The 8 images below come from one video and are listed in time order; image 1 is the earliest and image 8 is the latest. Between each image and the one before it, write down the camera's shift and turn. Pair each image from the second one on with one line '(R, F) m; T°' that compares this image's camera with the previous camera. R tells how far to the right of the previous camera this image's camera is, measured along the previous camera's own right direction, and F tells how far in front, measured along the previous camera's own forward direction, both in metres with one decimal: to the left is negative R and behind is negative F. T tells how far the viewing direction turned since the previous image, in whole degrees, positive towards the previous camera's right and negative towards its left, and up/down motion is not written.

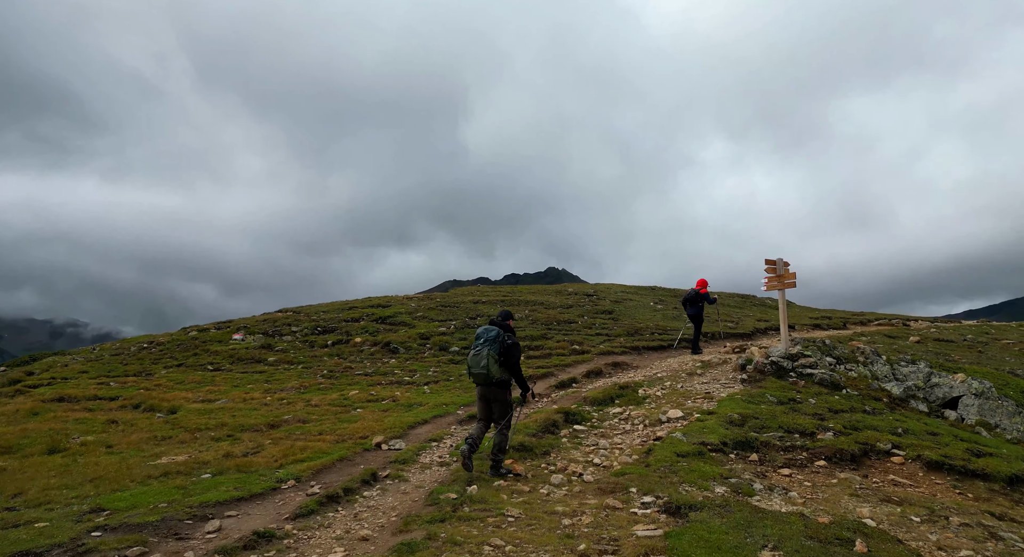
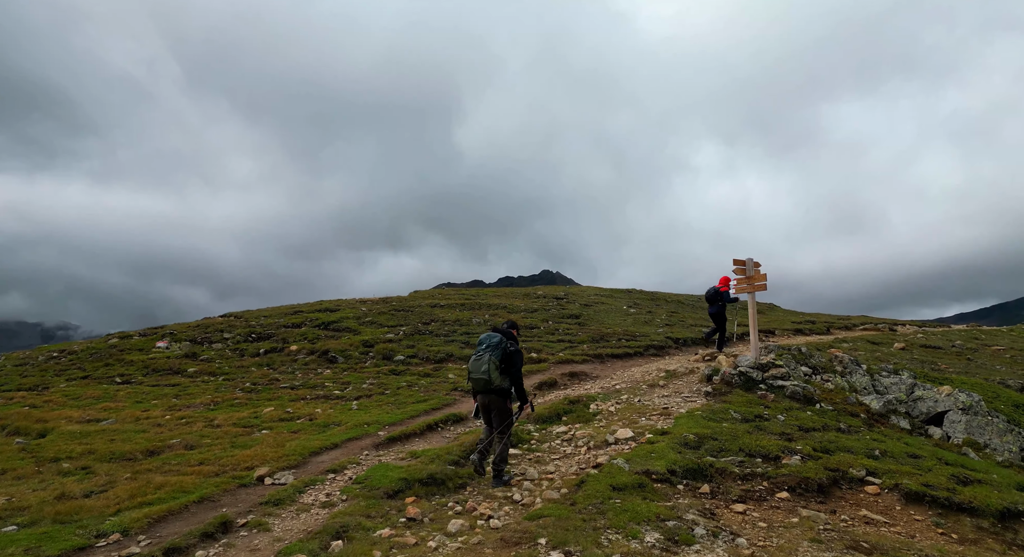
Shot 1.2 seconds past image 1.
(+2.0, +2.4) m; +1°
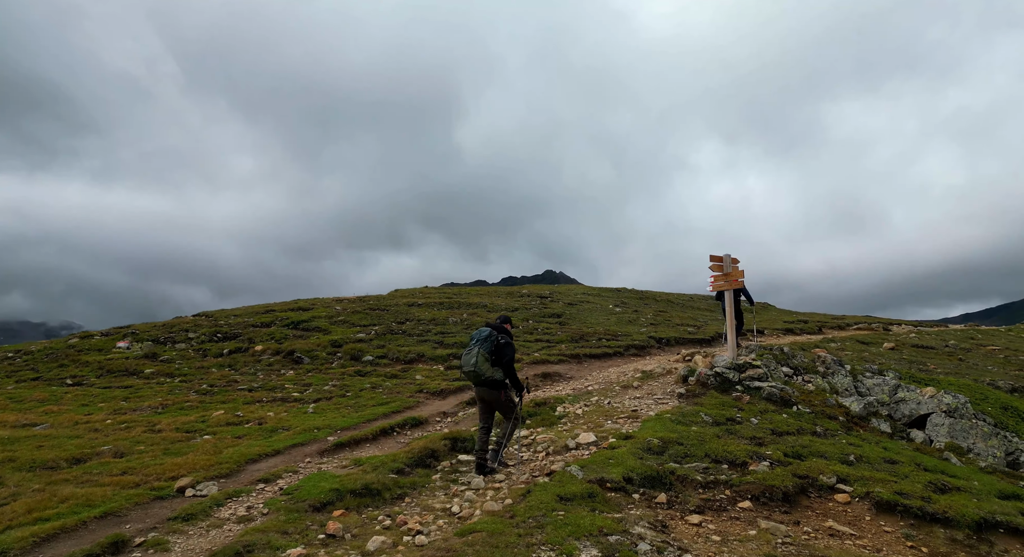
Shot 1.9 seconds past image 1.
(+1.4, +0.9) m; 0°
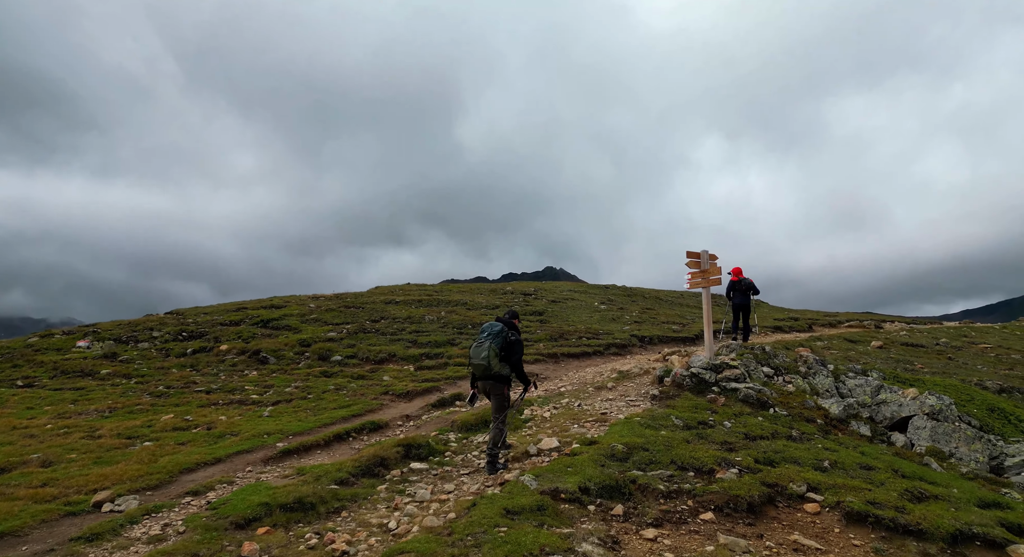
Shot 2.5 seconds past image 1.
(+1.2, +0.8) m; 0°
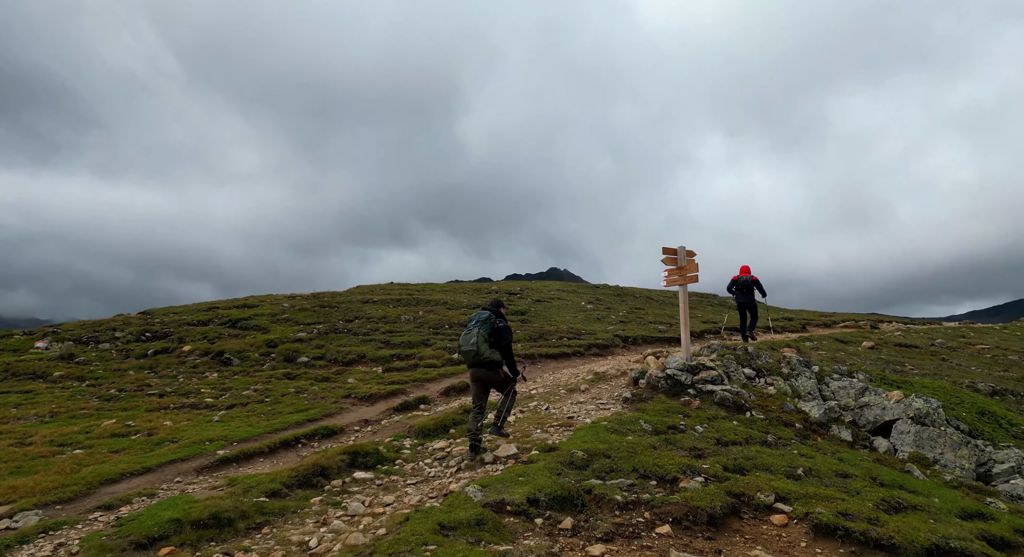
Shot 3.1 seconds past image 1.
(+1.3, +0.9) m; 0°
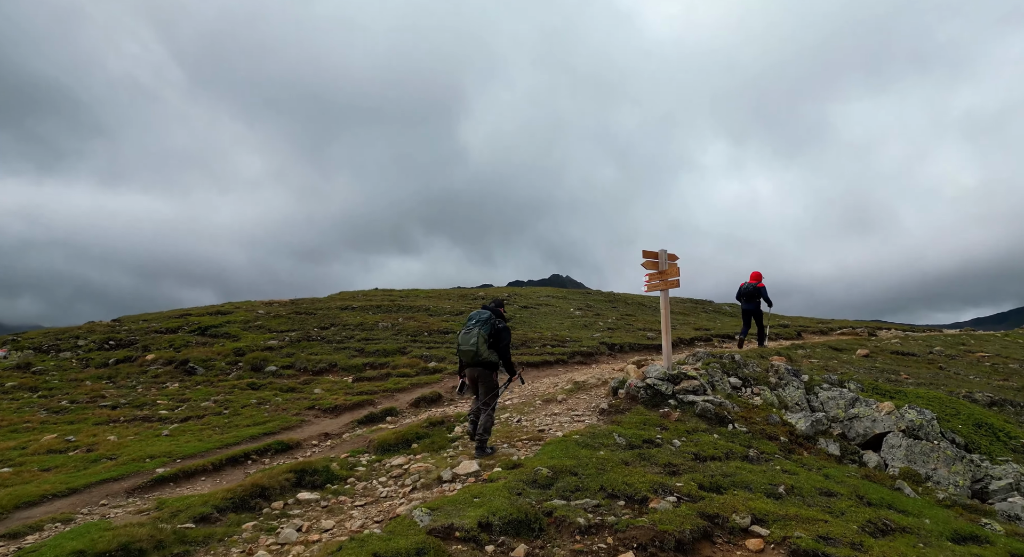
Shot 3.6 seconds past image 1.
(+1.0, +1.0) m; 0°
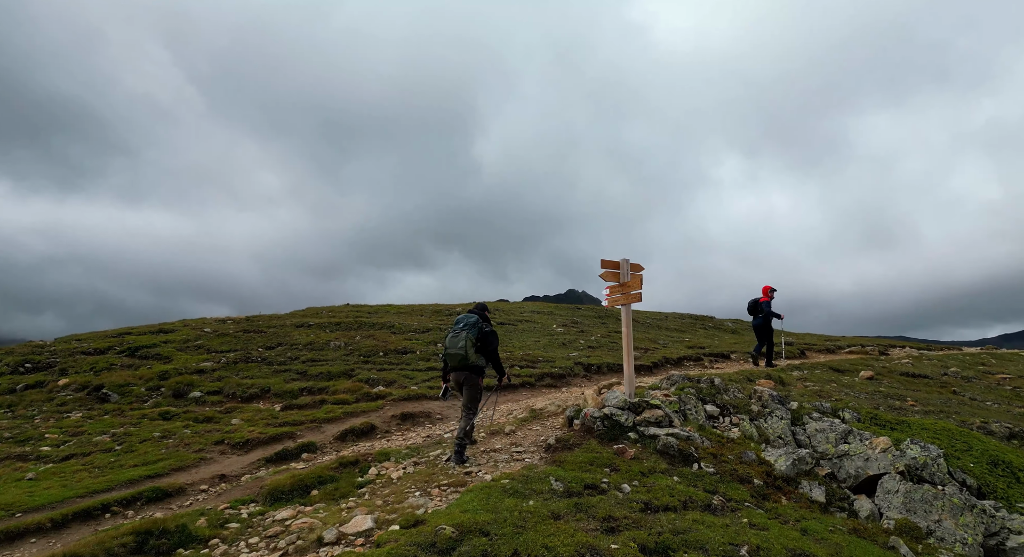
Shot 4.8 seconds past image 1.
(+2.4, +2.6) m; -1°
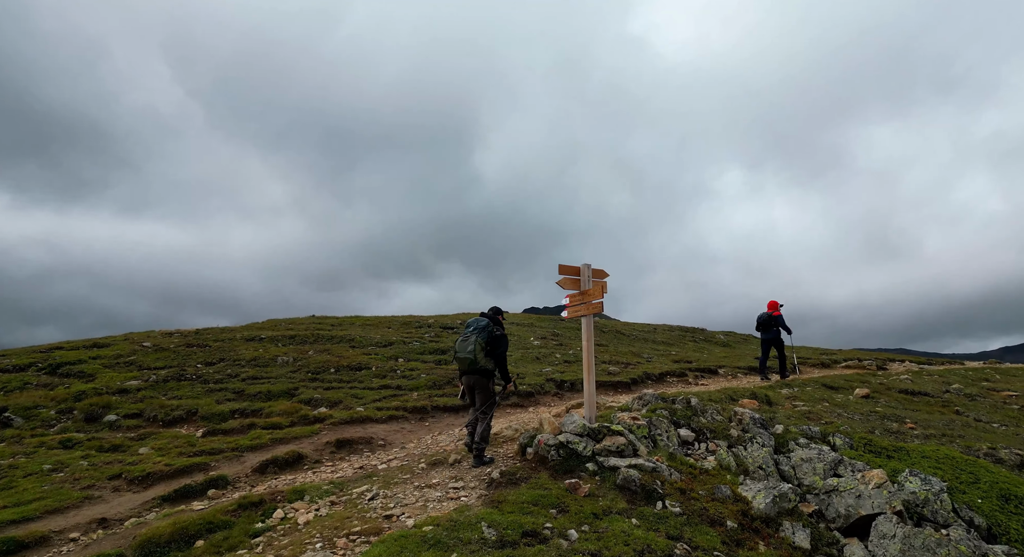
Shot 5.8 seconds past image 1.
(+1.6, +2.2) m; 0°
